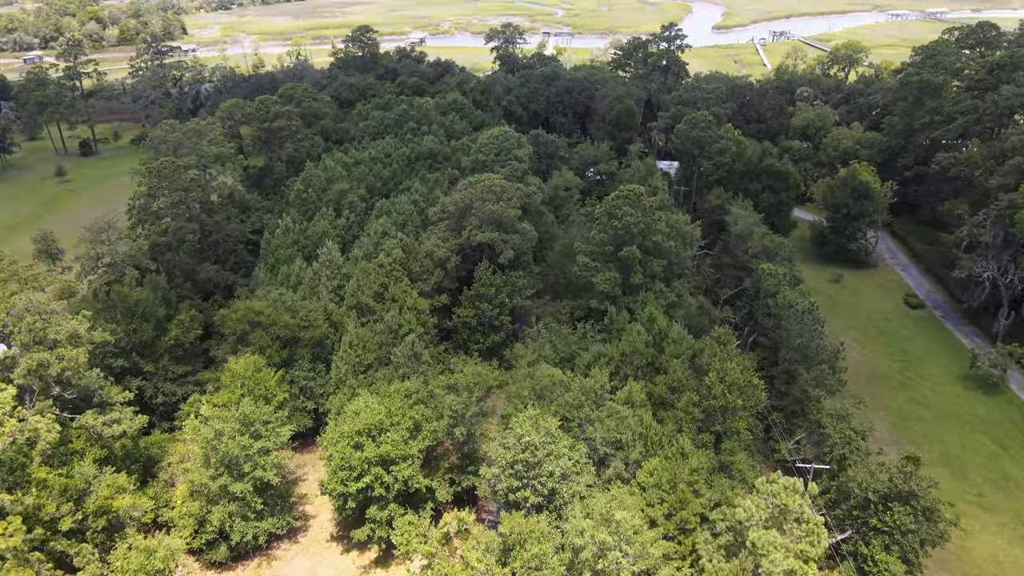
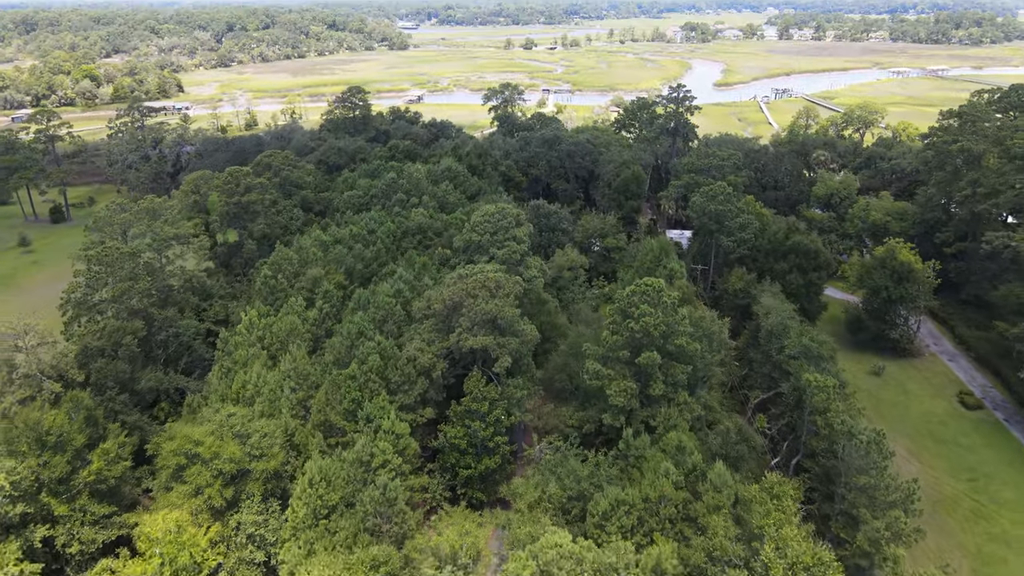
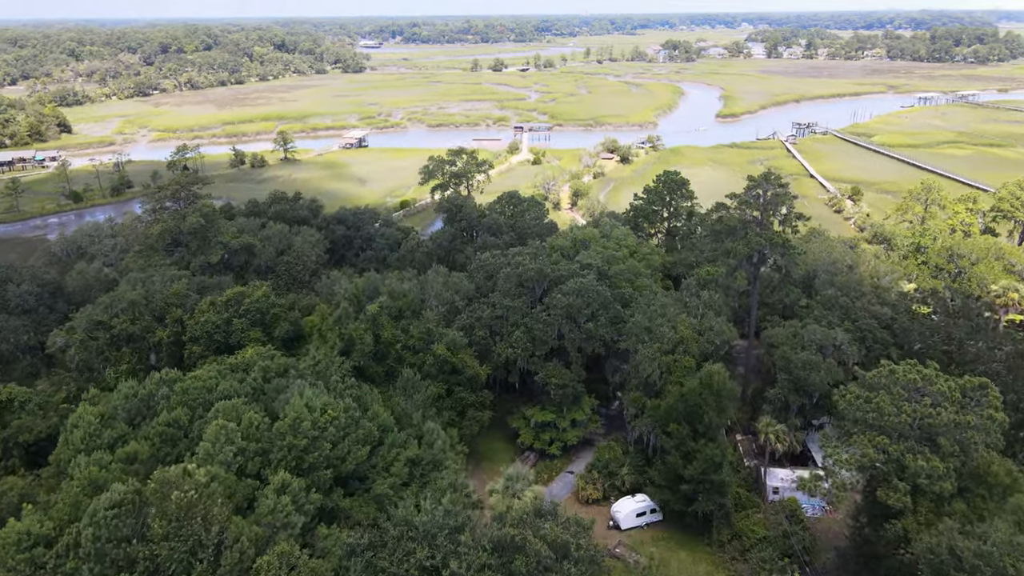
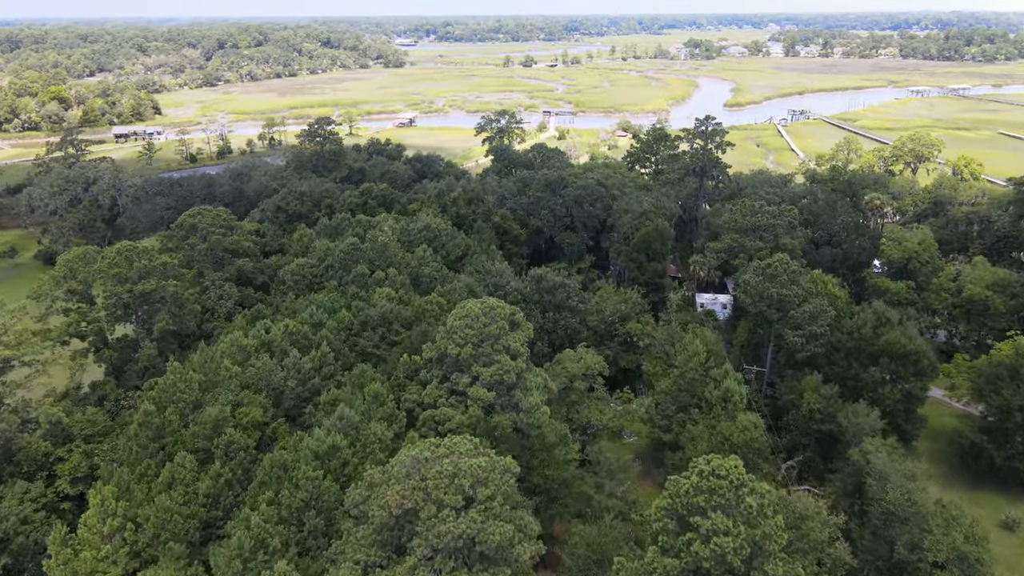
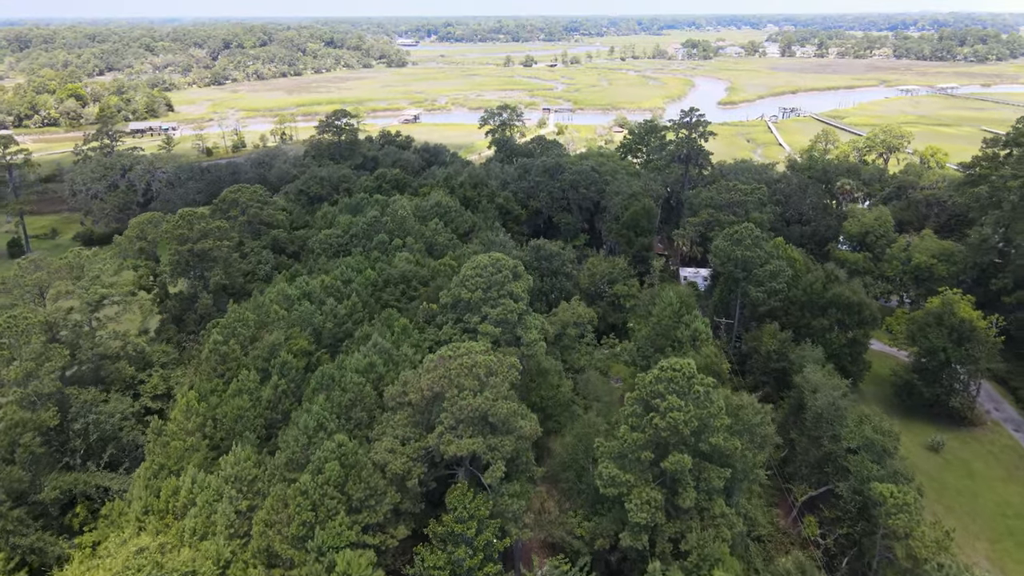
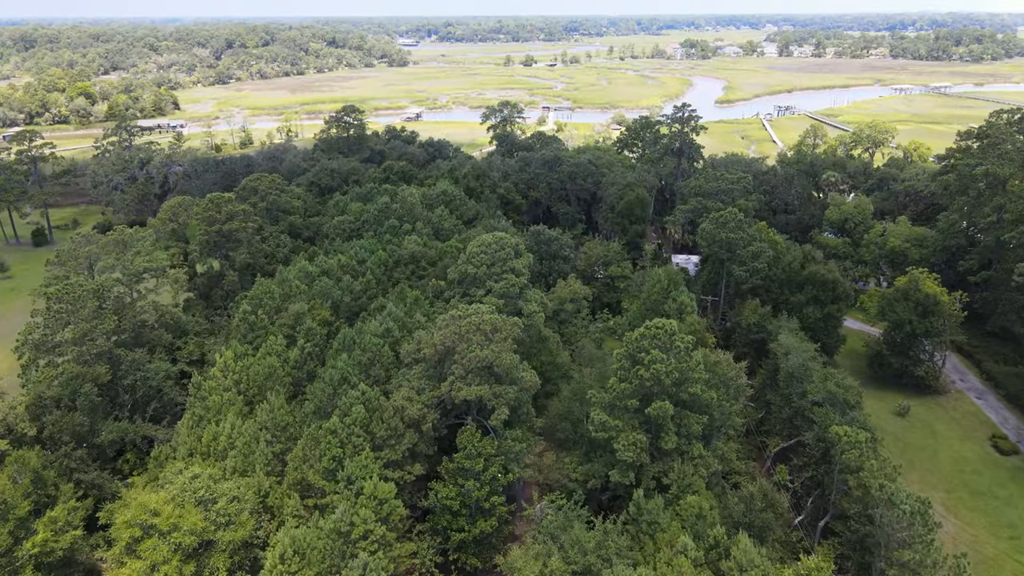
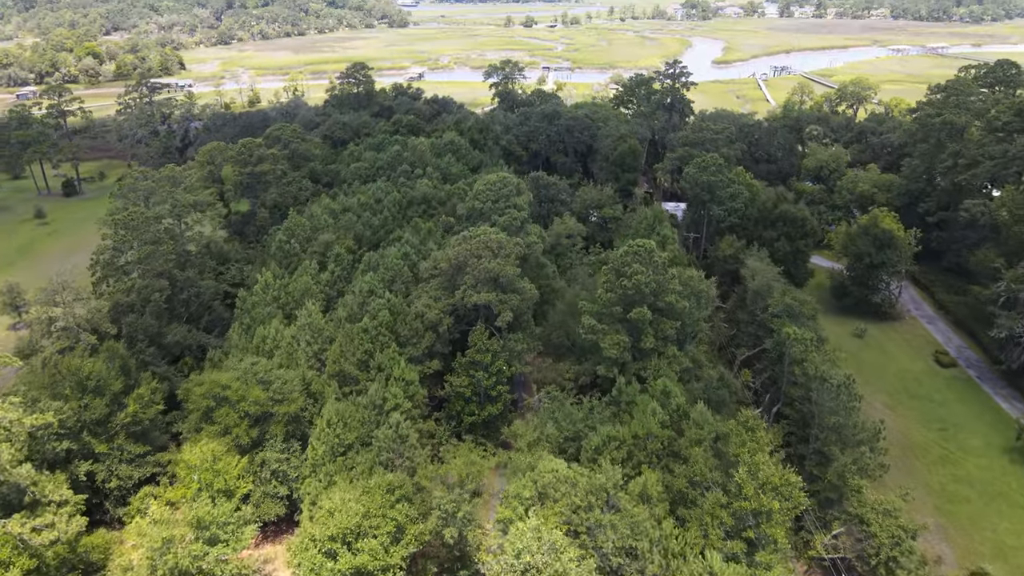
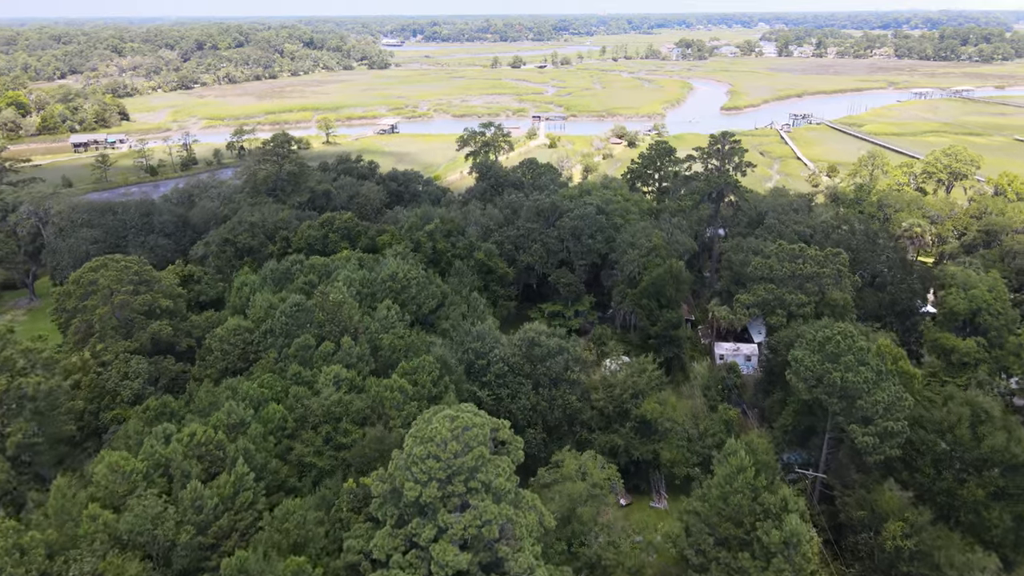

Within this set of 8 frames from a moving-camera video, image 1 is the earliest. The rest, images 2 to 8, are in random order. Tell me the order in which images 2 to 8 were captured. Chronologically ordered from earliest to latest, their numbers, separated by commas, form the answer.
7, 2, 6, 5, 4, 8, 3
